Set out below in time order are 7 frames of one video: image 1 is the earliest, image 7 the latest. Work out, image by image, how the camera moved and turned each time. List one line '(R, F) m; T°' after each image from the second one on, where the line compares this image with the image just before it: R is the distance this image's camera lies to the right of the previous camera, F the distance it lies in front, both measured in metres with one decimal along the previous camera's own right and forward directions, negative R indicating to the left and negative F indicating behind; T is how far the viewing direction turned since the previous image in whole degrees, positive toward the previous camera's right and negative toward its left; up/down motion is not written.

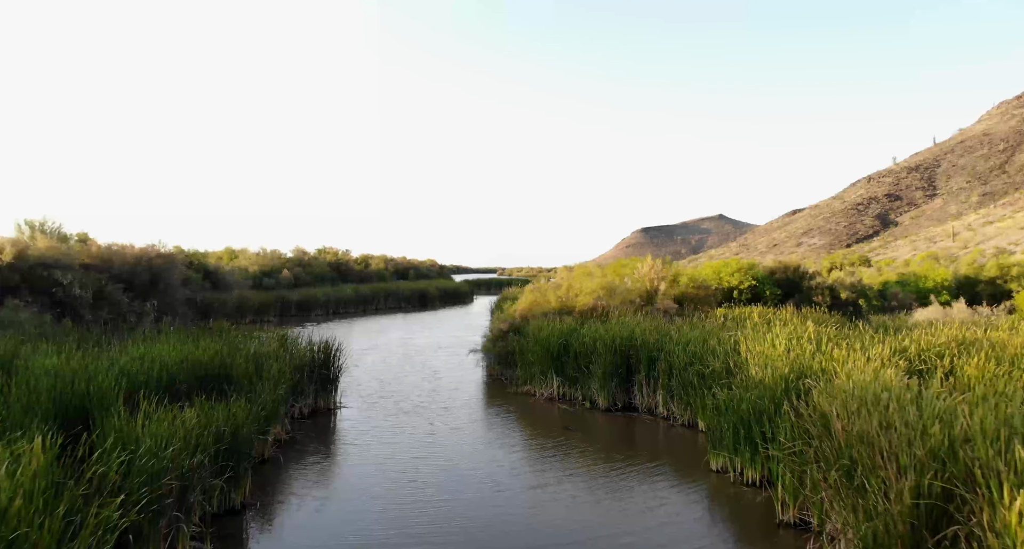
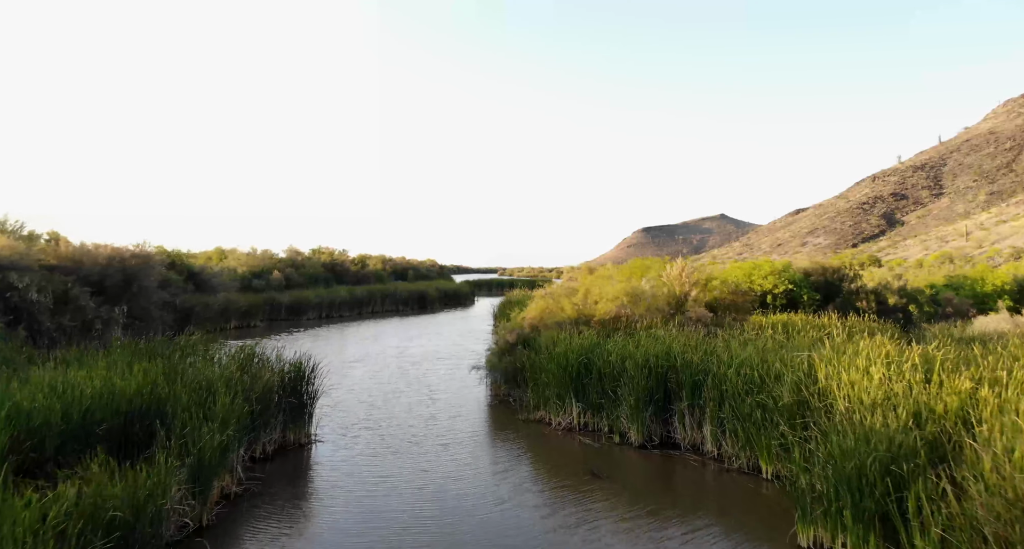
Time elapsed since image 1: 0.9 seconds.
(-0.2, +2.1) m; 0°
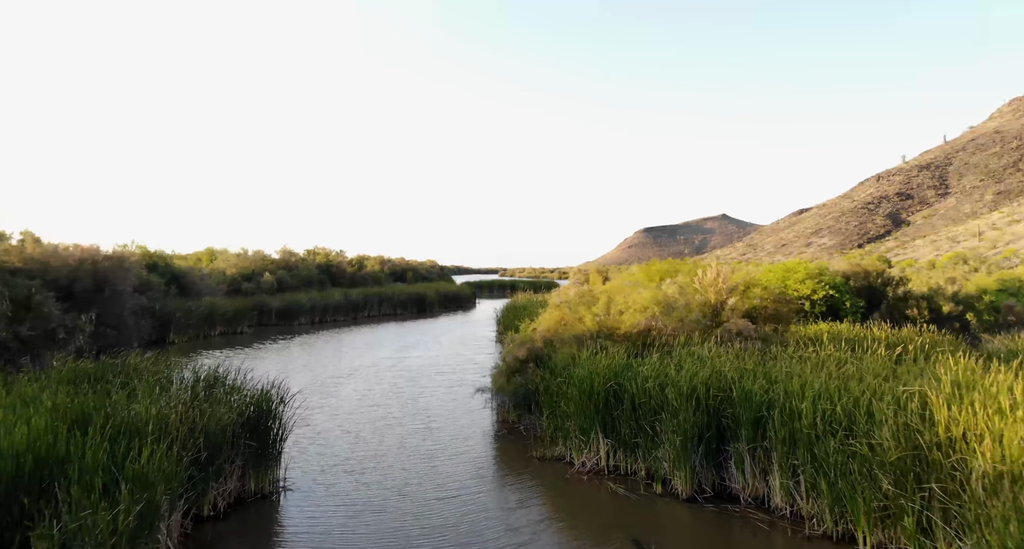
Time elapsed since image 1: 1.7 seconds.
(-0.2, +1.9) m; 0°
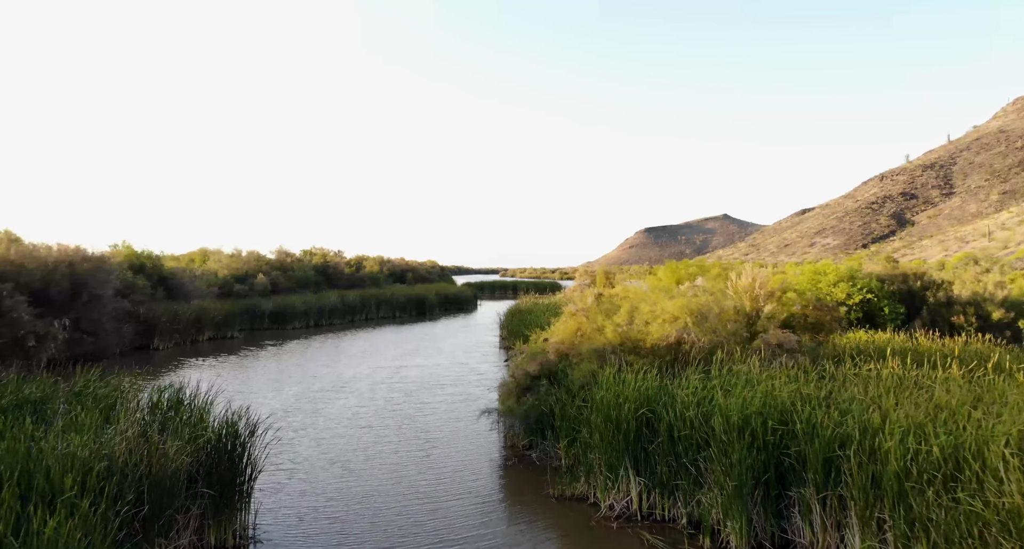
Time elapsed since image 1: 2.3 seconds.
(-0.2, +1.4) m; 0°
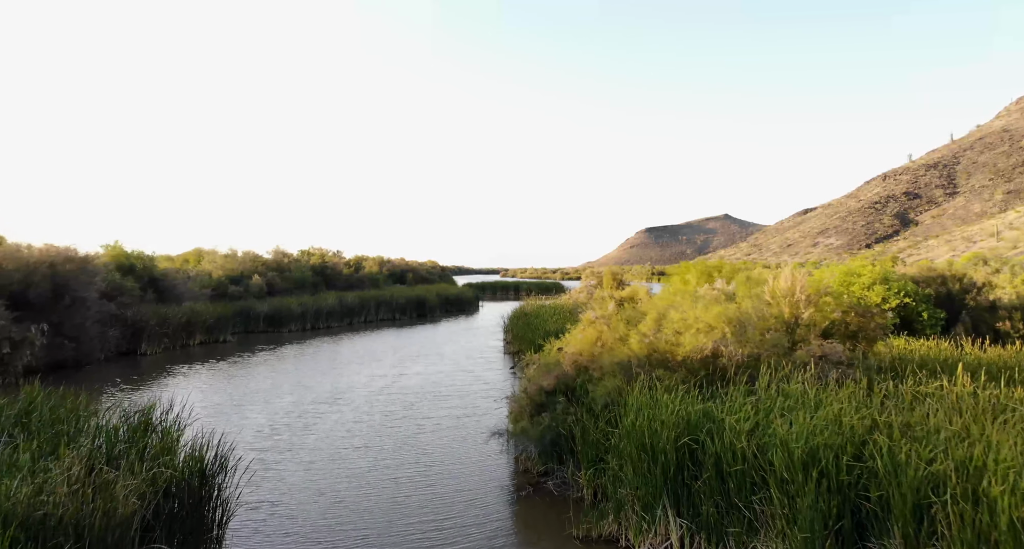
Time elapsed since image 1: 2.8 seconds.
(-0.2, +1.1) m; 0°
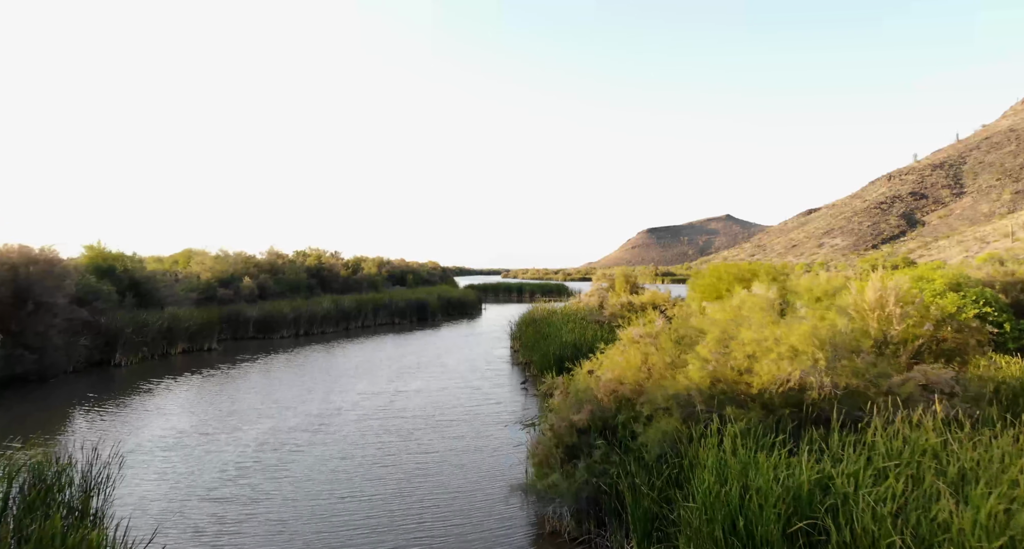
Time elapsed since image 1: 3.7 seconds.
(-0.3, +1.9) m; 0°
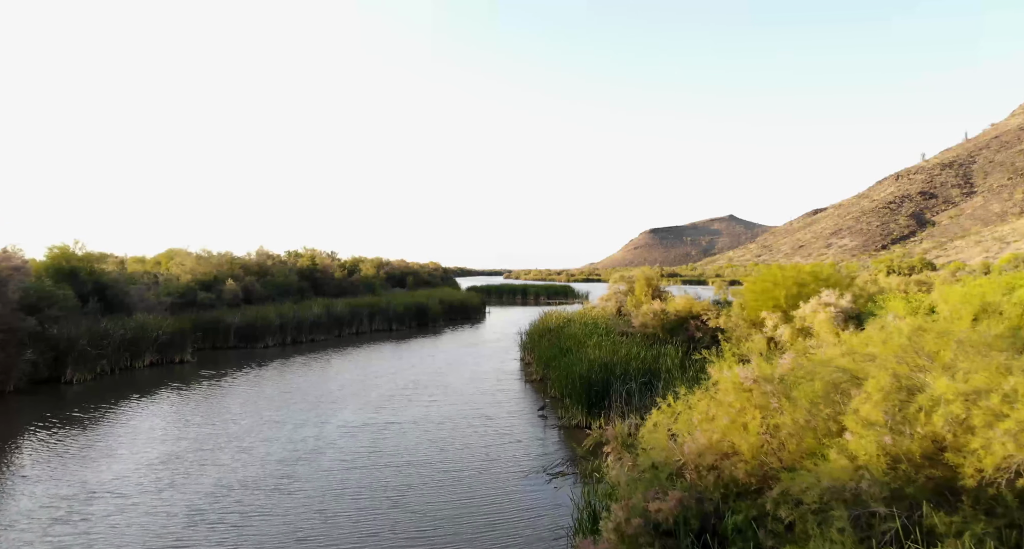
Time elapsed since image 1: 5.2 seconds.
(-0.3, +2.6) m; 0°
